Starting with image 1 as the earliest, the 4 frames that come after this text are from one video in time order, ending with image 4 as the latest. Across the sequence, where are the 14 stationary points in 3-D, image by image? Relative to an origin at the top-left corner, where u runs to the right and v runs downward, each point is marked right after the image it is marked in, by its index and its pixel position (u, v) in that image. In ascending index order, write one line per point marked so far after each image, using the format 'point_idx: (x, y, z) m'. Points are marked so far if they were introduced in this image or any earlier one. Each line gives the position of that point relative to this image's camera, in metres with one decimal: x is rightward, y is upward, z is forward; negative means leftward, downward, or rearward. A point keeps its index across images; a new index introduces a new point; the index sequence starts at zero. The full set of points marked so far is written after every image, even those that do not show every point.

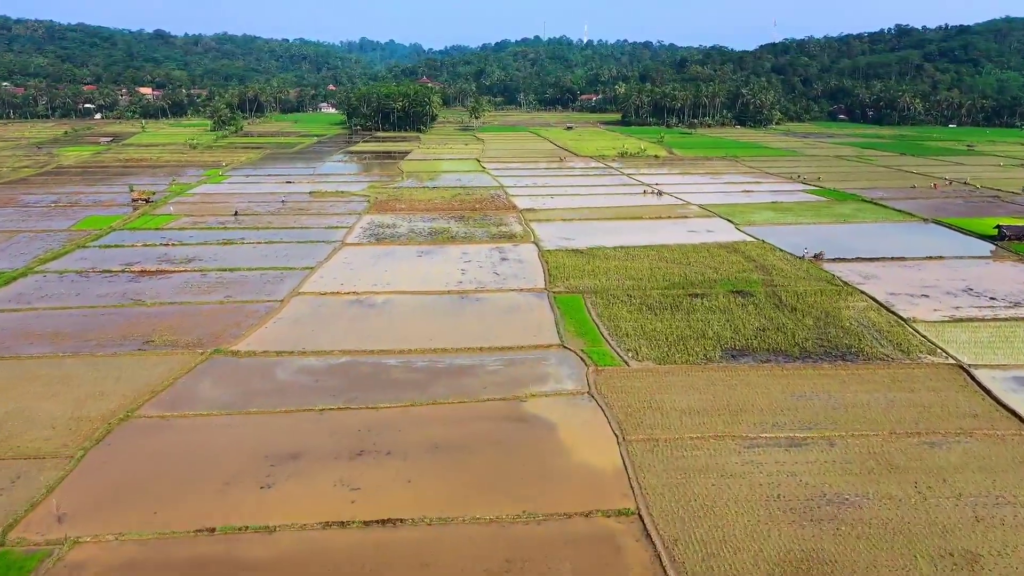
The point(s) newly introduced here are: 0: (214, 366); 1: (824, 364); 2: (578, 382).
0: (-6.2, -1.6, +16.3) m
1: (+6.5, -1.6, +16.3) m
2: (+1.3, -1.9, +15.6) m
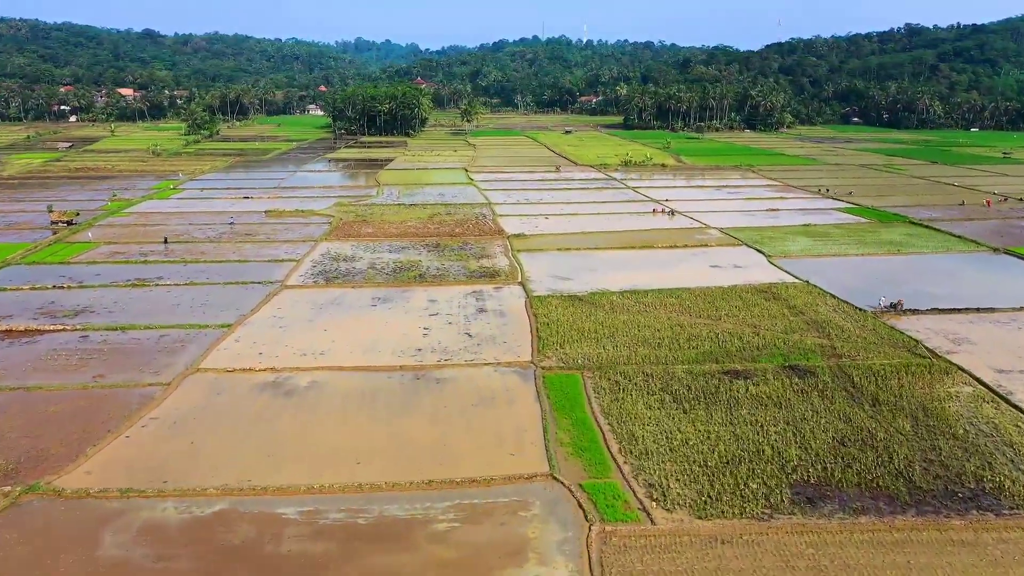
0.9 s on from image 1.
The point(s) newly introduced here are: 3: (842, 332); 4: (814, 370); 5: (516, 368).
0: (-6.7, -3.2, +10.6) m
1: (+6.0, -3.1, +10.6) m
2: (+0.8, -3.4, +9.9) m
3: (+7.8, -1.0, +18.5) m
4: (+6.2, -1.7, +16.1) m
5: (+0.1, -1.7, +16.4) m
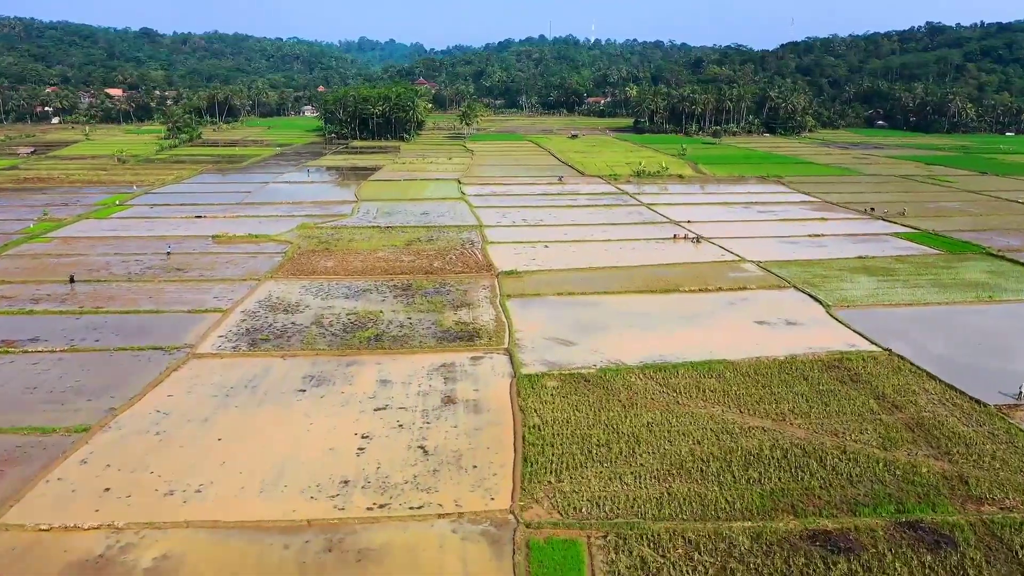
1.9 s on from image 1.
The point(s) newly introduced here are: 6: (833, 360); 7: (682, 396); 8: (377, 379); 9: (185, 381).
0: (-7.2, -4.7, +4.9) m
1: (+5.5, -4.7, +4.9) m
2: (+0.3, -4.9, +4.1) m
3: (+7.4, -2.6, +12.7) m
4: (+5.8, -3.2, +10.3) m
5: (-0.3, -3.2, +10.6) m
6: (+6.8, -1.5, +16.8) m
7: (+3.2, -2.0, +15.0) m
8: (-2.7, -1.8, +15.8) m
9: (-6.6, -1.8, +15.7) m
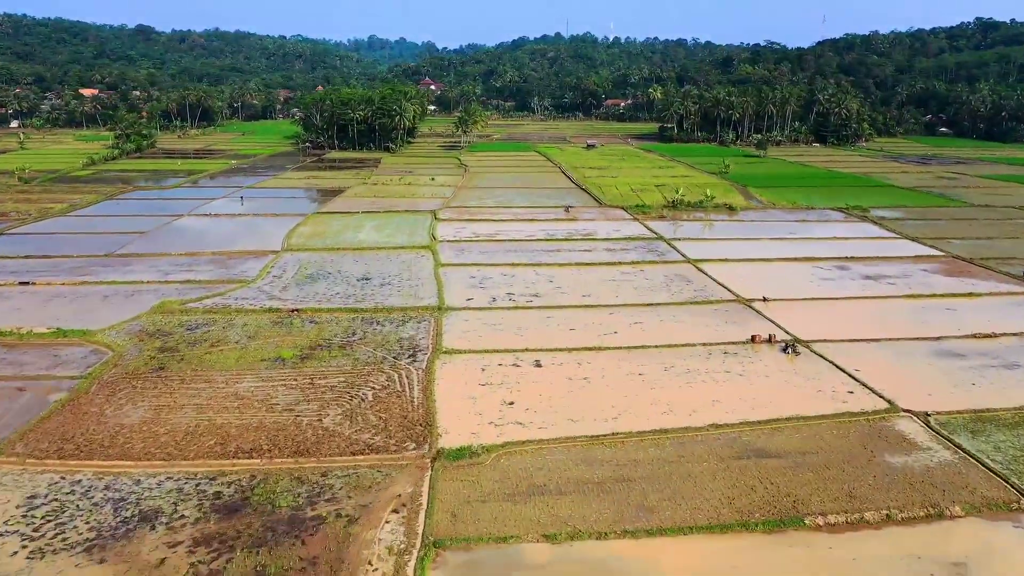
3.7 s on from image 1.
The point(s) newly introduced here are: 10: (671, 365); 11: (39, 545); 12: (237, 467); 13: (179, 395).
0: (-8.5, -7.7, -6.8) m
1: (+4.3, -7.8, -7.1) m
2: (-1.0, -8.0, -7.7) m
3: (+6.3, -5.8, +0.7) m
4: (+4.7, -6.4, -1.6) m
5: (-1.4, -6.3, -1.2) m
6: (+5.9, -4.7, +4.9) m
7: (+2.2, -5.2, +3.1) m
8: (-3.7, -4.9, +4.0) m
9: (-7.6, -4.9, +4.0) m
10: (+3.4, -1.6, +16.7) m
11: (-6.1, -3.3, +10.2) m
12: (-4.3, -2.8, +12.3) m
13: (-6.4, -2.0, +15.1) m
